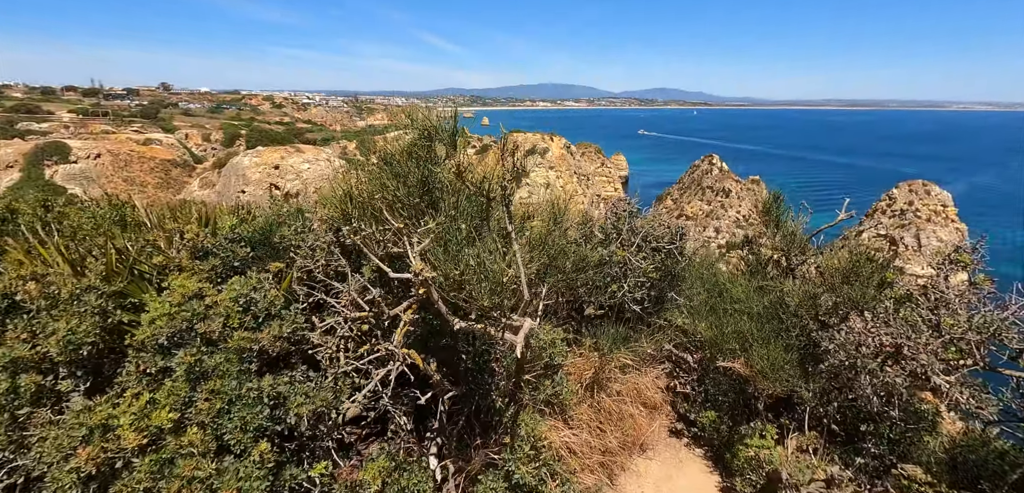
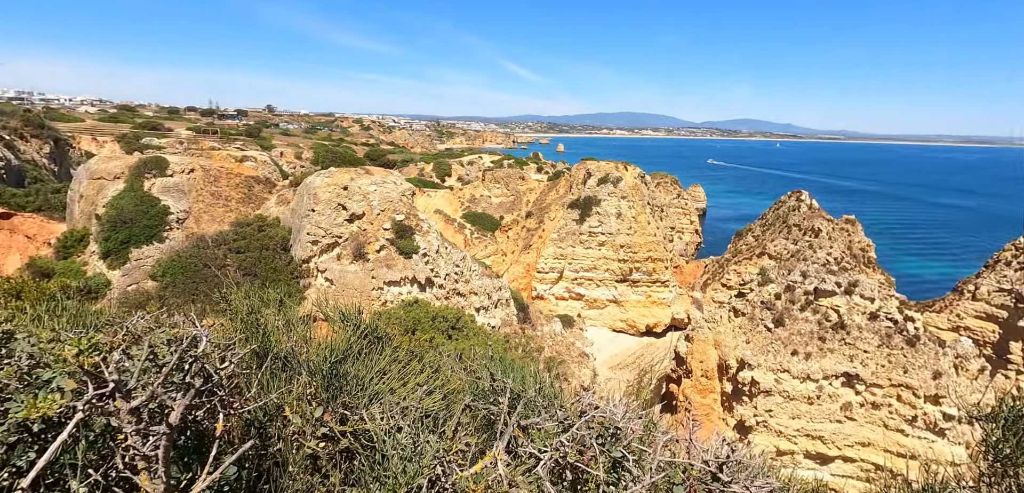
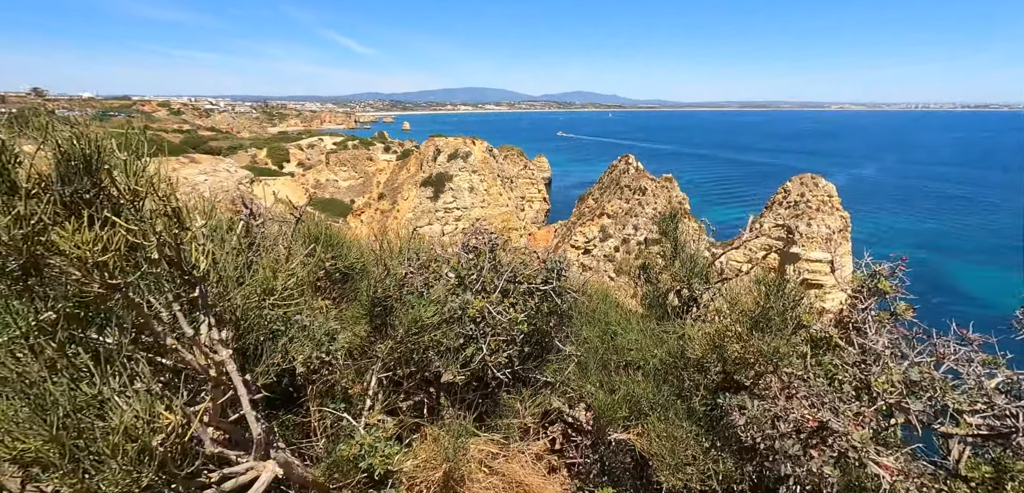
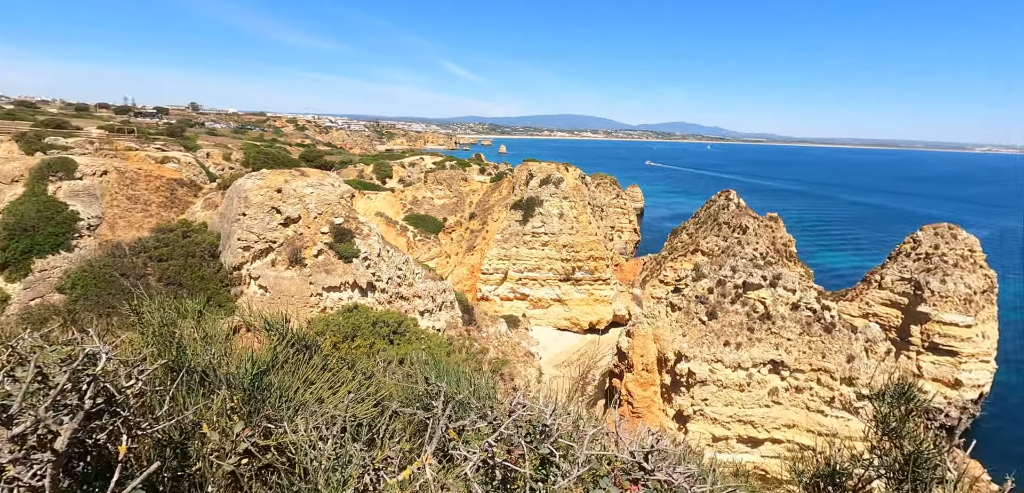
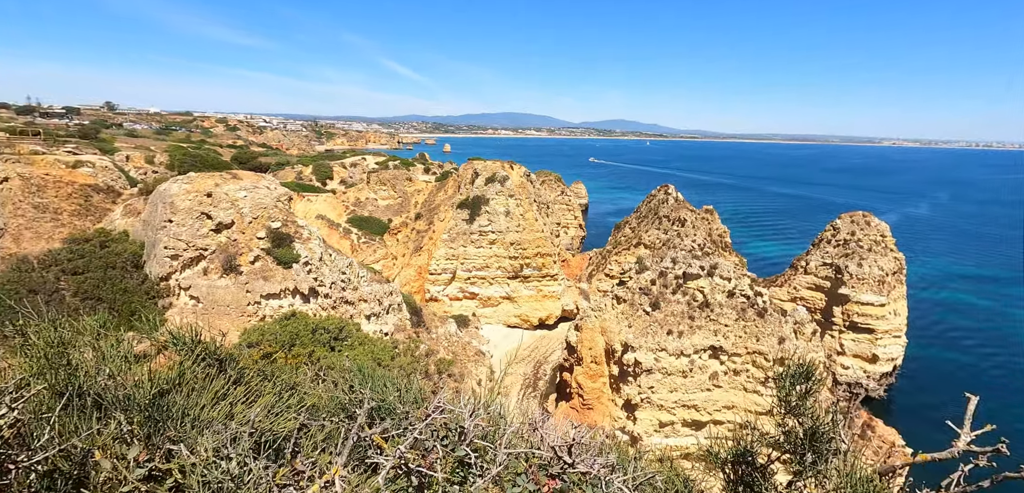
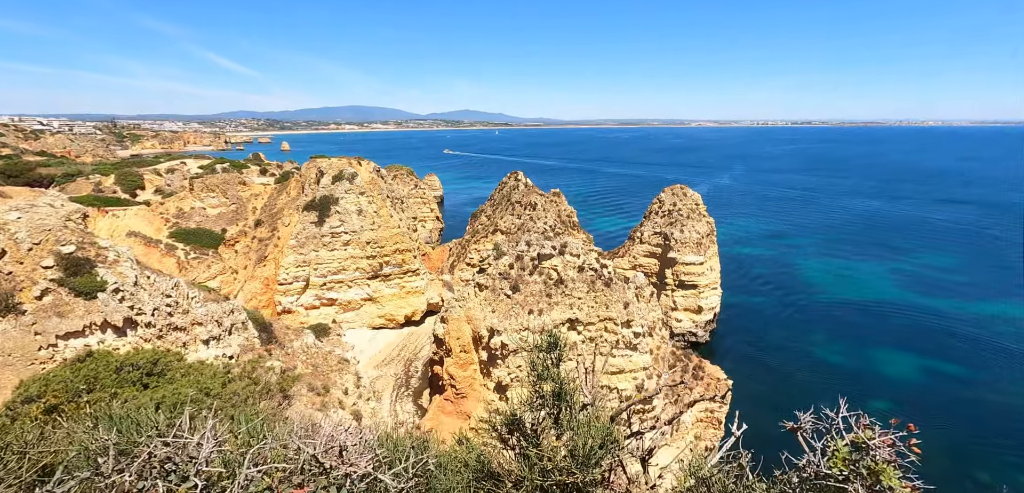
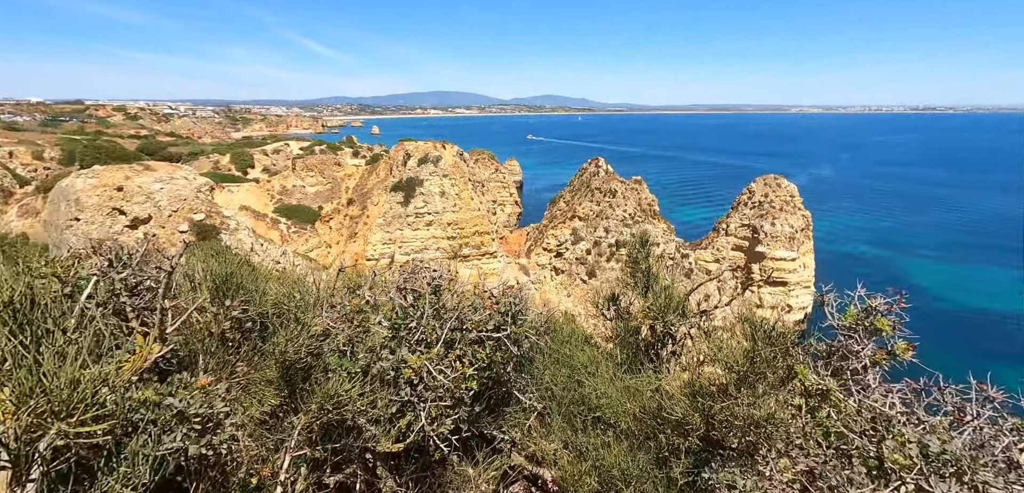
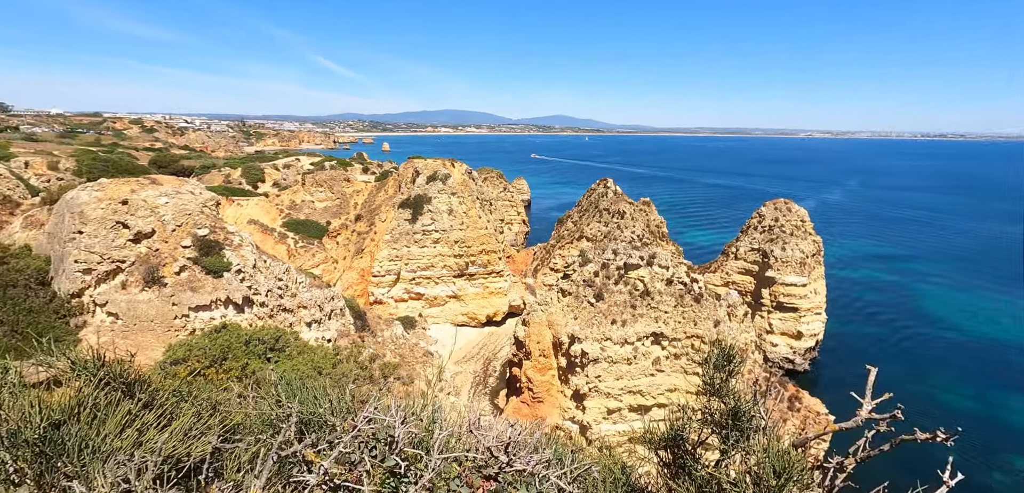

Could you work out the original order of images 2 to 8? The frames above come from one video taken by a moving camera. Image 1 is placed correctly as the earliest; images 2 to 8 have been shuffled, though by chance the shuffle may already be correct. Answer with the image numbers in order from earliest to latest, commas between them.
3, 7, 6, 8, 5, 4, 2
